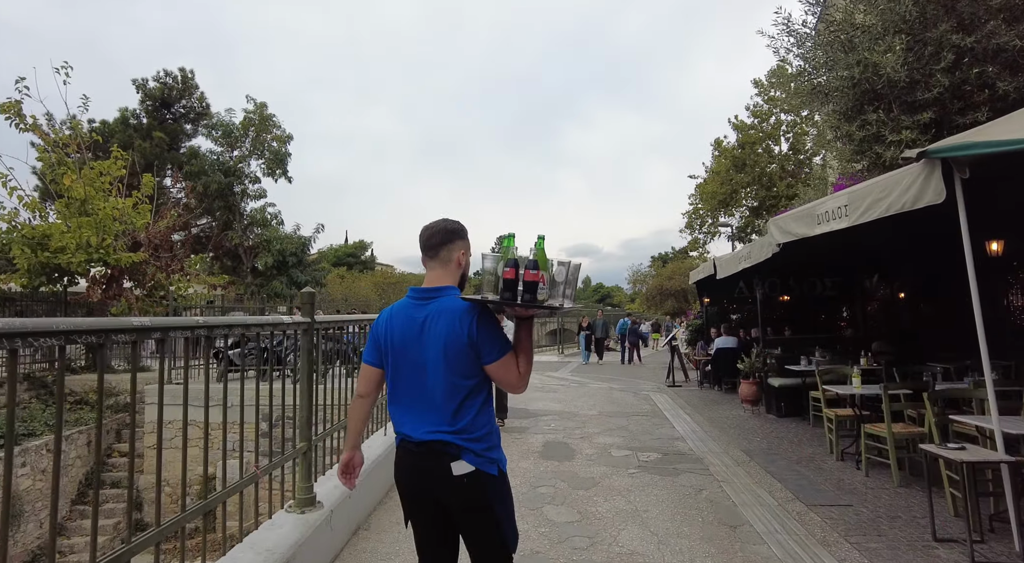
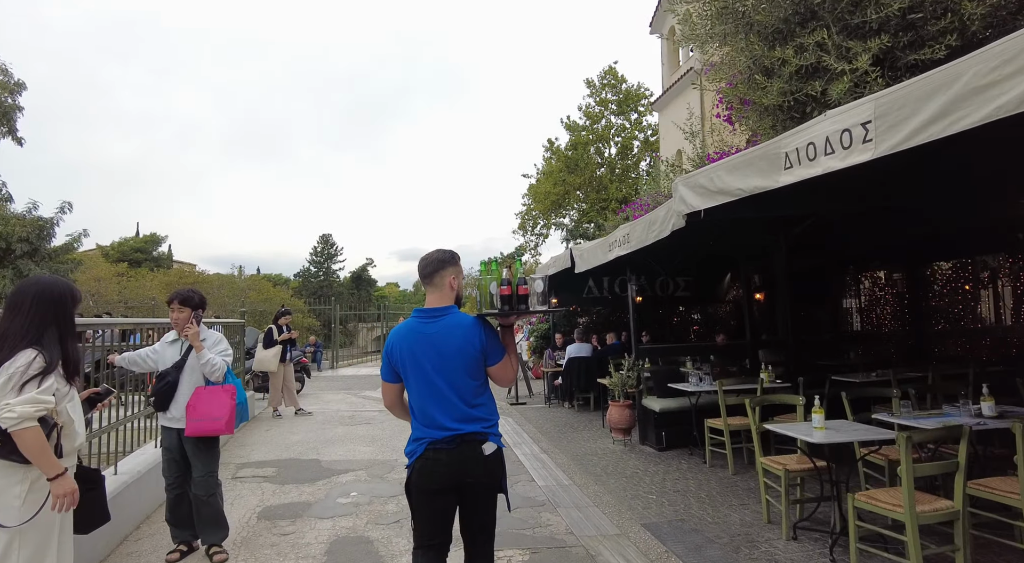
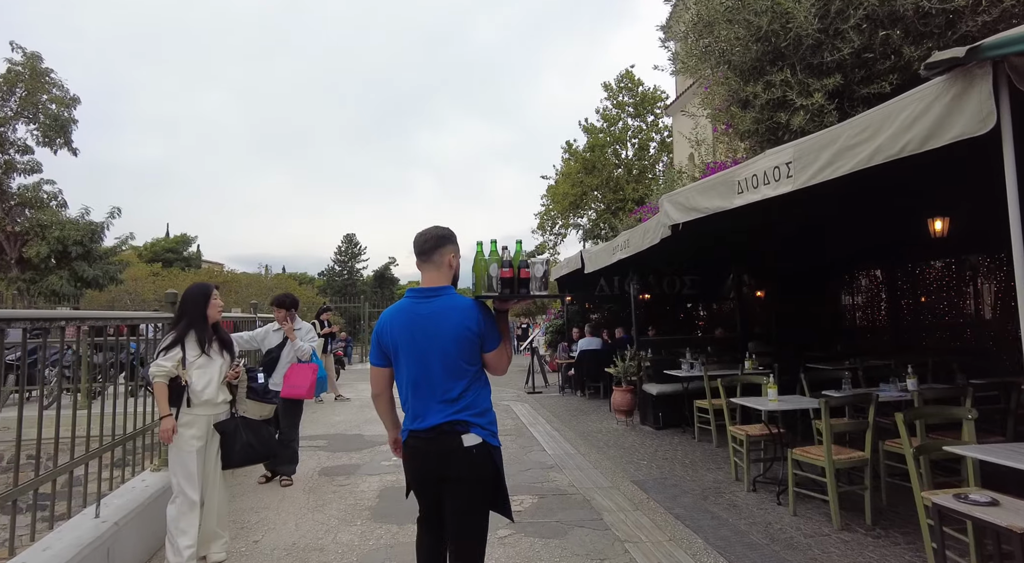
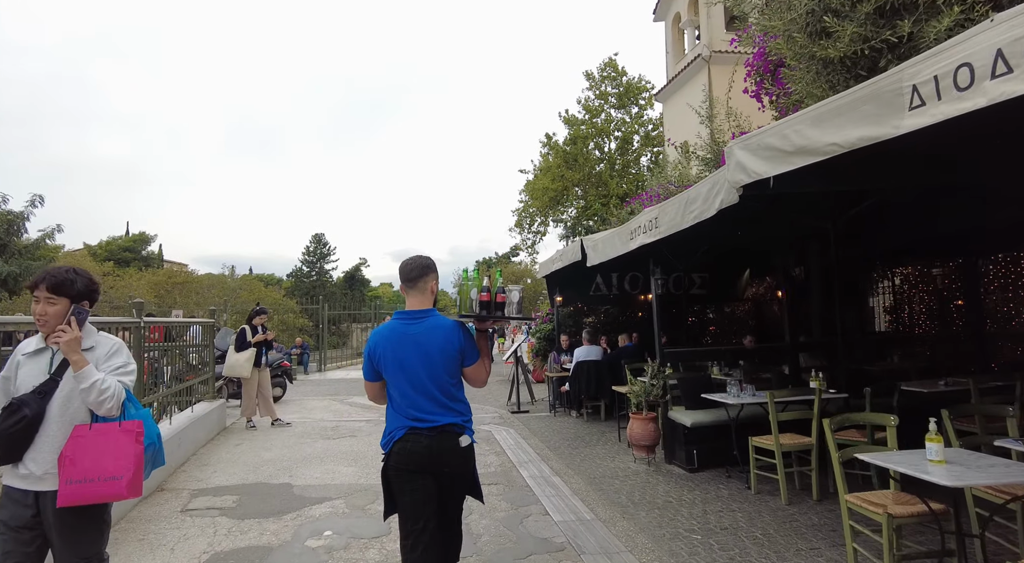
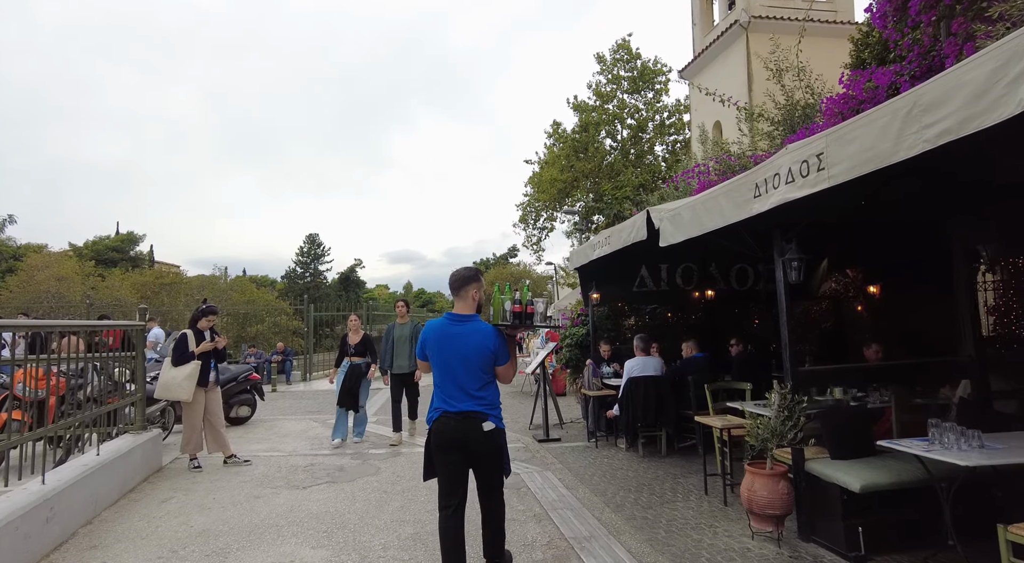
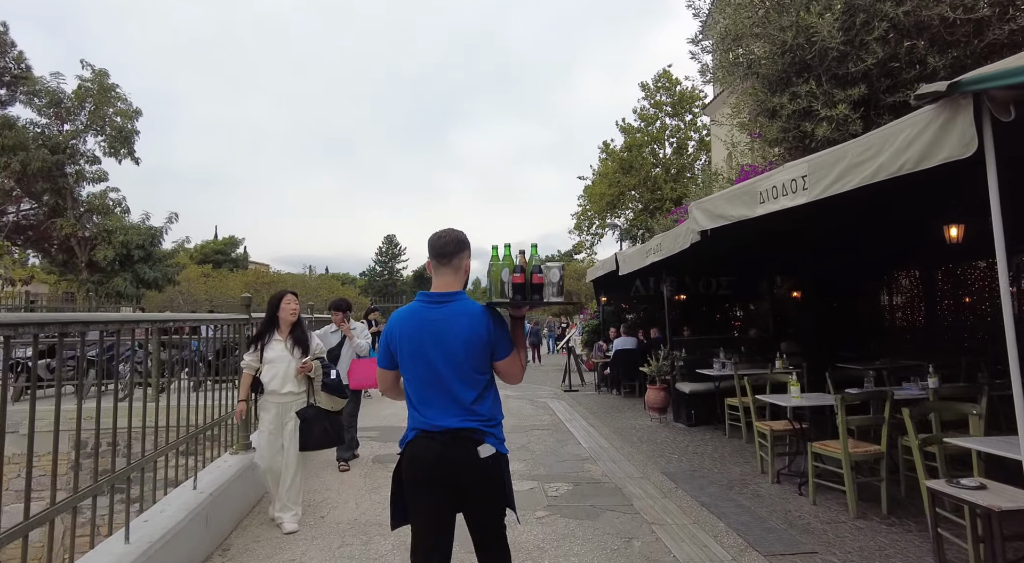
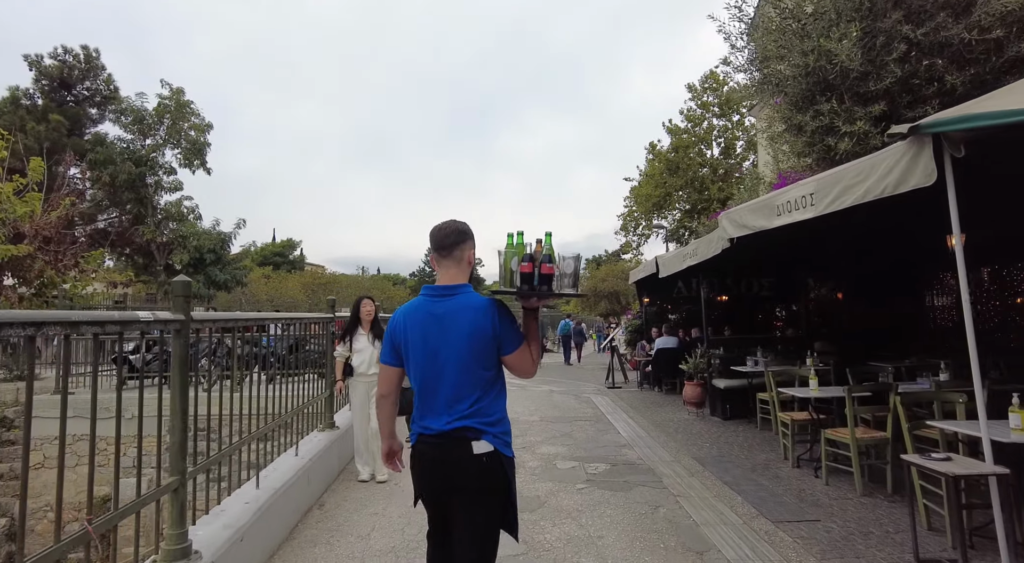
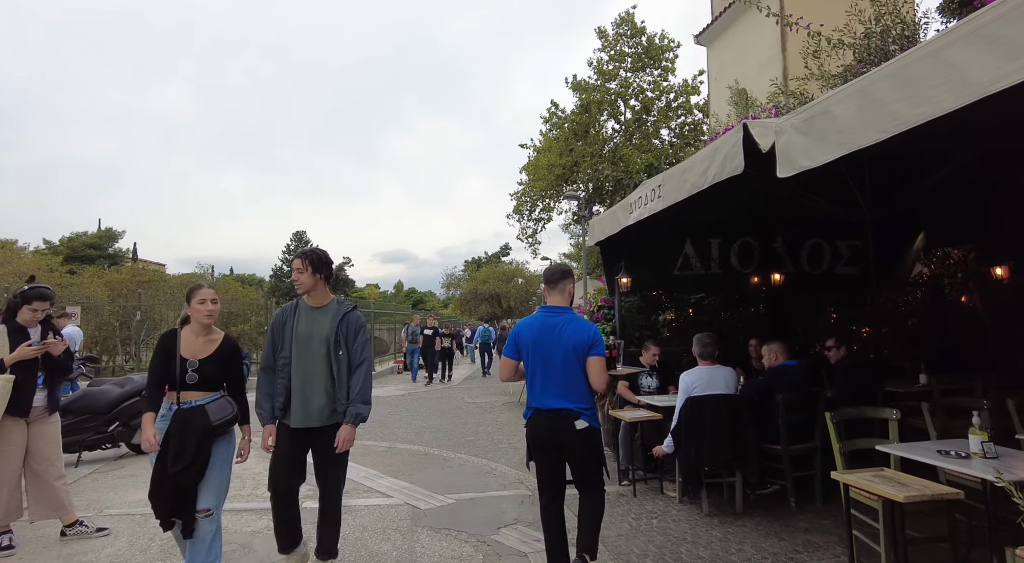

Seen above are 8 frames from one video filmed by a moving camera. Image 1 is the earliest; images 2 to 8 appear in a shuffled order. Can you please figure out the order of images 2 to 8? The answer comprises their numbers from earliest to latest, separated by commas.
7, 6, 3, 2, 4, 5, 8
